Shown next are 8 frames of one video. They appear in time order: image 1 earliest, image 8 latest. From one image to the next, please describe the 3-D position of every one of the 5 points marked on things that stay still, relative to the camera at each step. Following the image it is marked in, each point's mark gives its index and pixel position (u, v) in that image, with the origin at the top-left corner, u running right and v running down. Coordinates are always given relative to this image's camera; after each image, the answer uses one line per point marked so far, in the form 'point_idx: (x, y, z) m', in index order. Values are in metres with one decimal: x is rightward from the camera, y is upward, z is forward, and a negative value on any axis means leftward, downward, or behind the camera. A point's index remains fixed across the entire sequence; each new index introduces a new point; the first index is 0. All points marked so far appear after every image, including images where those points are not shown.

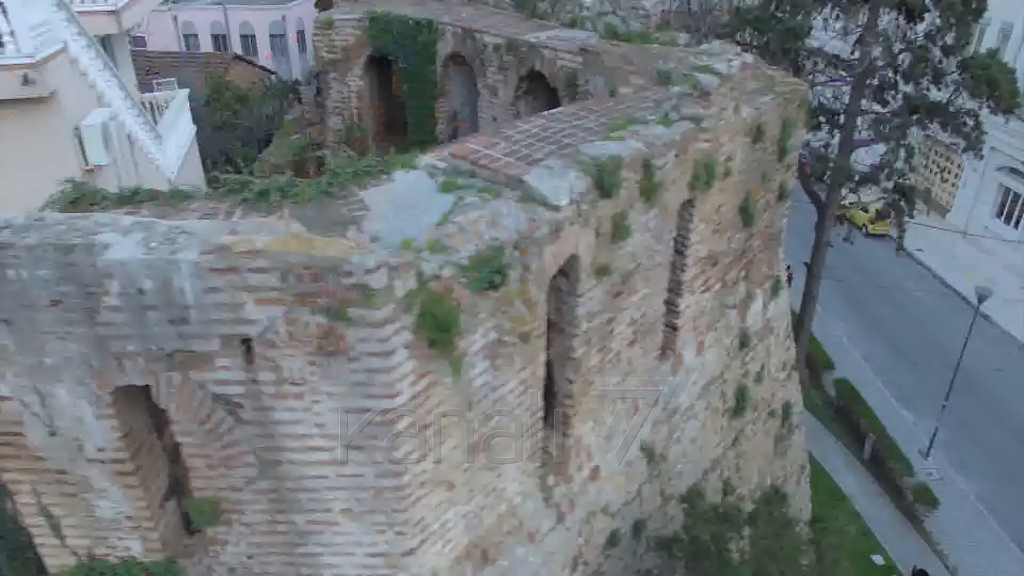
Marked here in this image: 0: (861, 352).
0: (+10.9, -2.1, +18.4) m
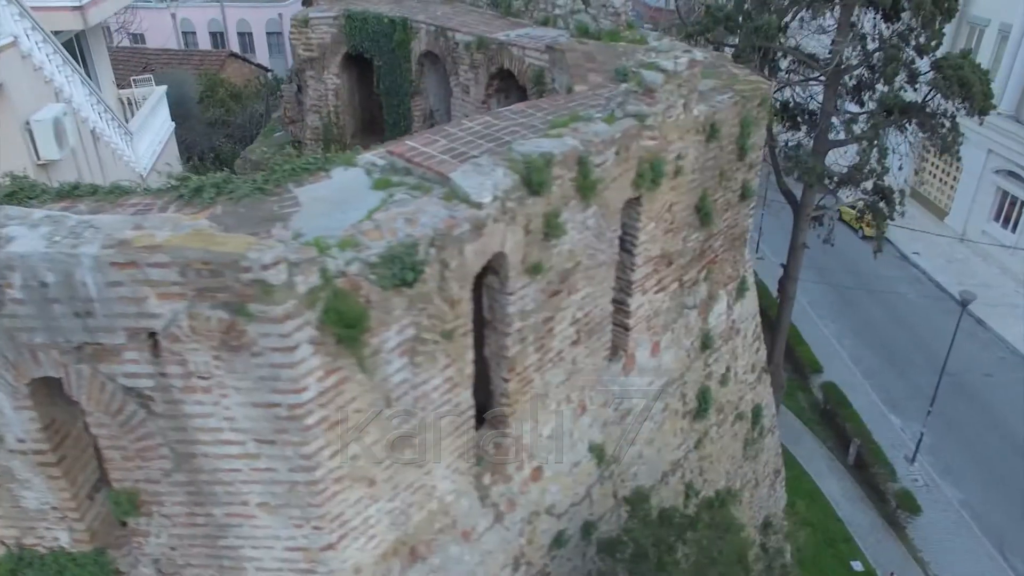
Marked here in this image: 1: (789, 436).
0: (+10.5, -2.2, +18.2) m
1: (+7.5, -4.0, +15.8) m
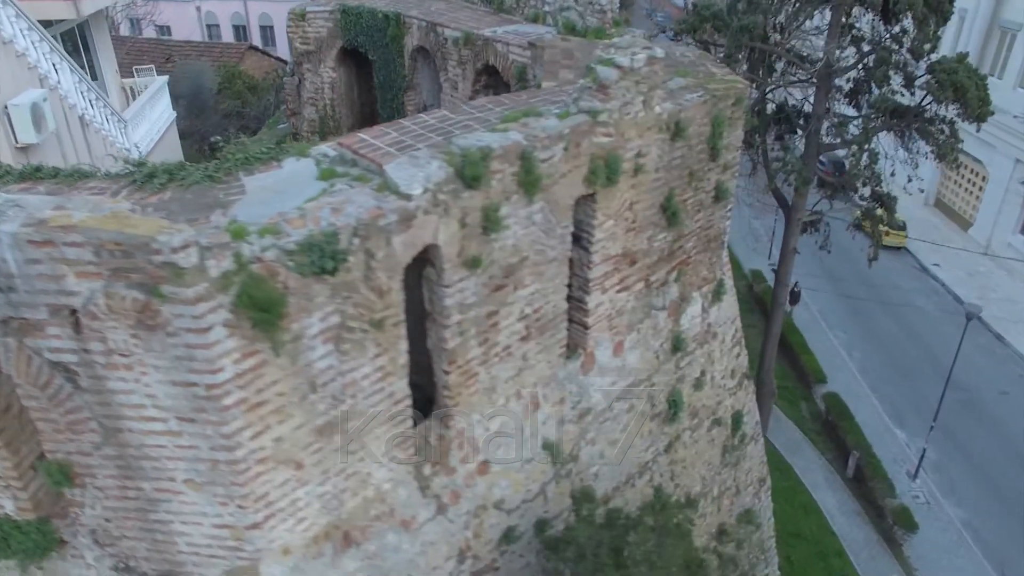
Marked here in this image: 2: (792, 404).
0: (+10.5, -2.5, +17.8) m
1: (+7.3, -4.2, +15.5) m
2: (+8.1, -3.3, +16.8) m
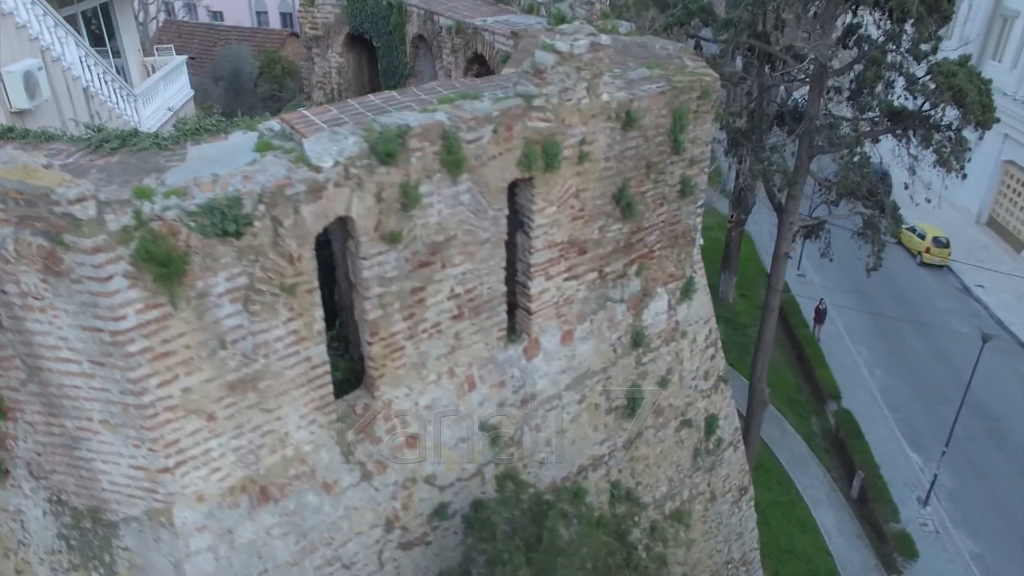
0: (+10.6, -2.9, +17.0) m
1: (+7.2, -4.4, +15.0) m
2: (+8.1, -3.6, +16.2) m
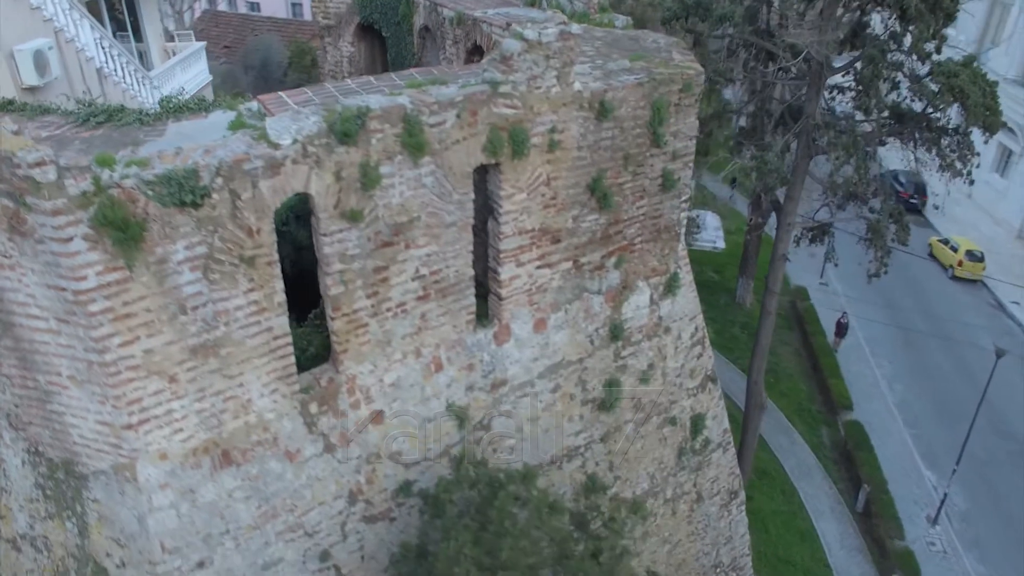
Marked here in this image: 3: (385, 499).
0: (+10.8, -3.2, +16.5) m
1: (+7.2, -4.6, +14.7) m
2: (+8.2, -3.8, +15.8) m
3: (-1.4, -2.3, +6.5) m
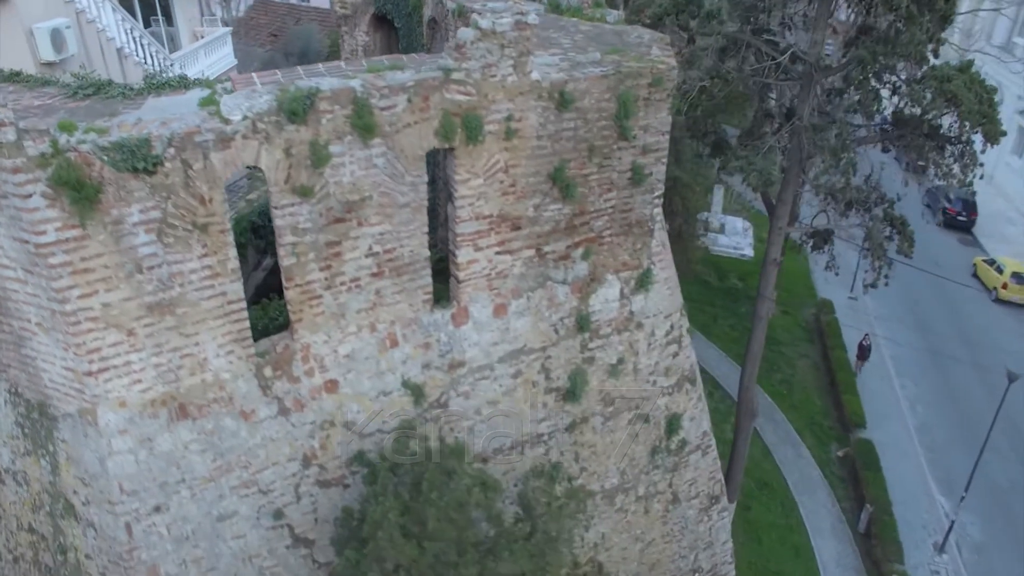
0: (+10.9, -3.7, +15.8) m
1: (+7.0, -4.8, +14.3) m
2: (+8.2, -4.1, +15.4) m
3: (-2.0, -2.1, +6.8) m
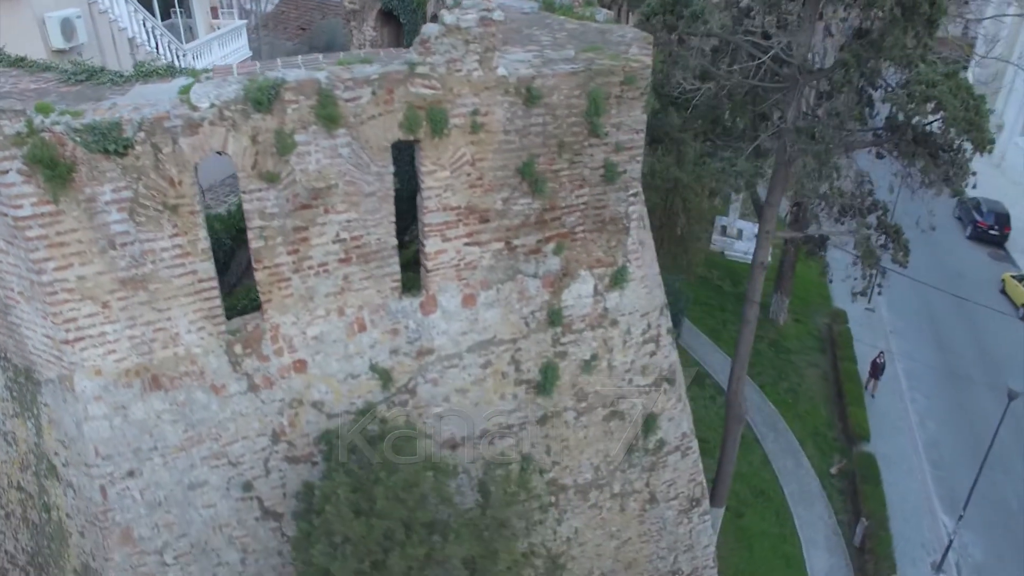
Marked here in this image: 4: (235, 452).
0: (+10.8, -4.0, +15.4) m
1: (+6.9, -5.0, +14.1) m
2: (+8.1, -4.3, +15.1) m
3: (-2.5, -1.9, +7.1) m
4: (-3.2, -1.9, +6.8) m
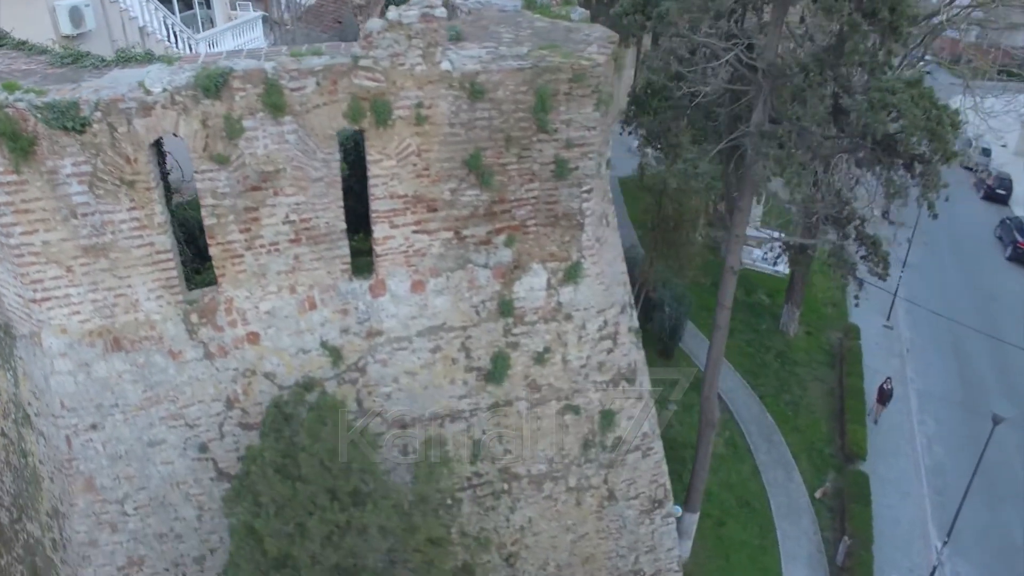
0: (+10.5, -4.4, +14.8) m
1: (+6.4, -5.2, +13.8) m
2: (+7.7, -4.6, +14.7) m
3: (-3.3, -1.6, +7.5) m
4: (-4.0, -1.6, +7.3) m
